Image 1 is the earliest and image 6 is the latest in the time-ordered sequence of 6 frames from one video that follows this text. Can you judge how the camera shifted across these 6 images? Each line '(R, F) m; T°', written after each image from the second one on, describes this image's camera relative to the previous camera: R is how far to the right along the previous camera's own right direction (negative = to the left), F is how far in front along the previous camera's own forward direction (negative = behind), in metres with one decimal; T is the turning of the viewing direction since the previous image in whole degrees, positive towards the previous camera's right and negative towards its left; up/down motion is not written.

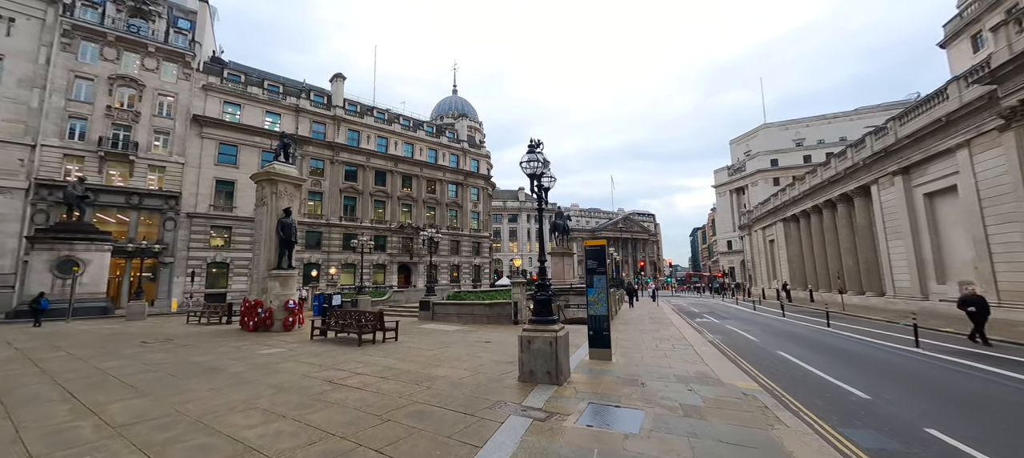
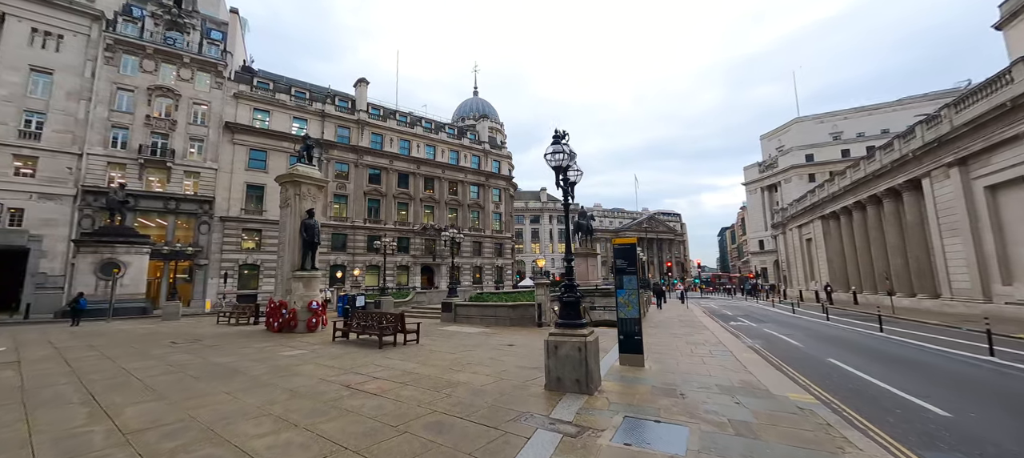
(0.0, +0.4) m; -3°
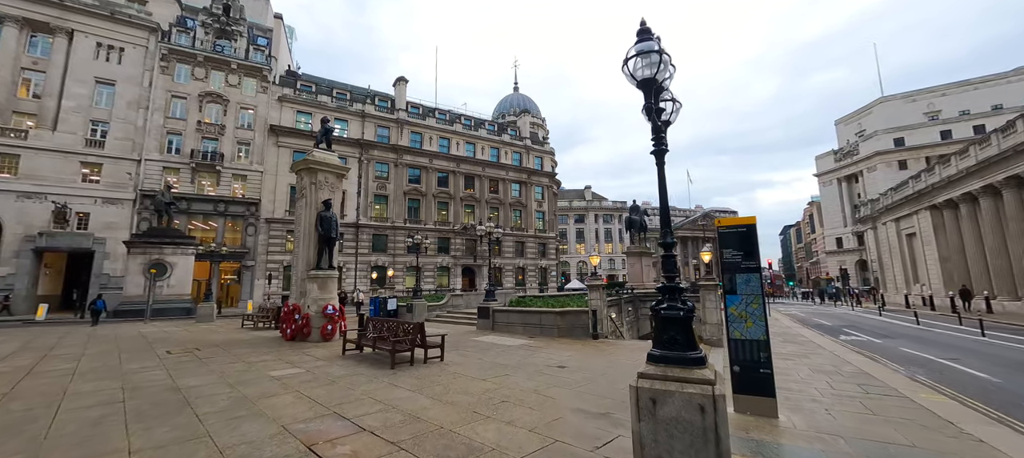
(-0.1, +2.6) m; -6°
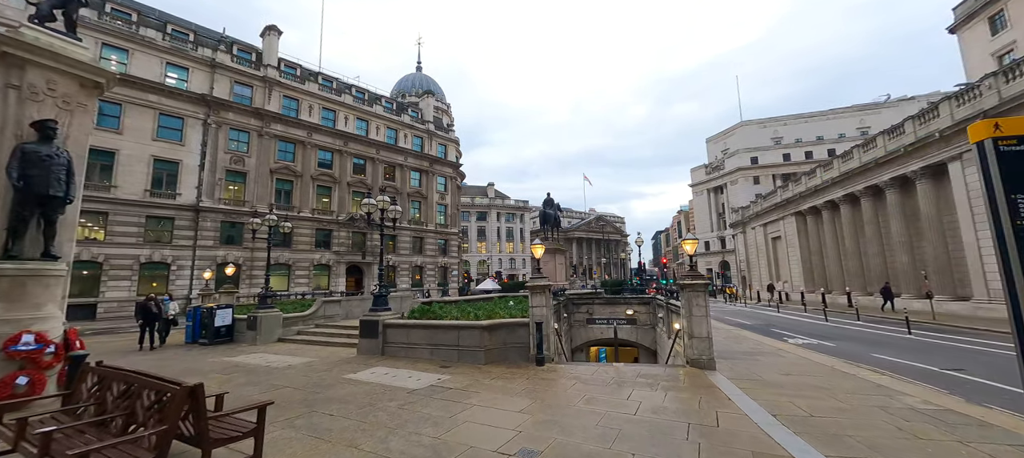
(-0.2, +4.4) m; +16°
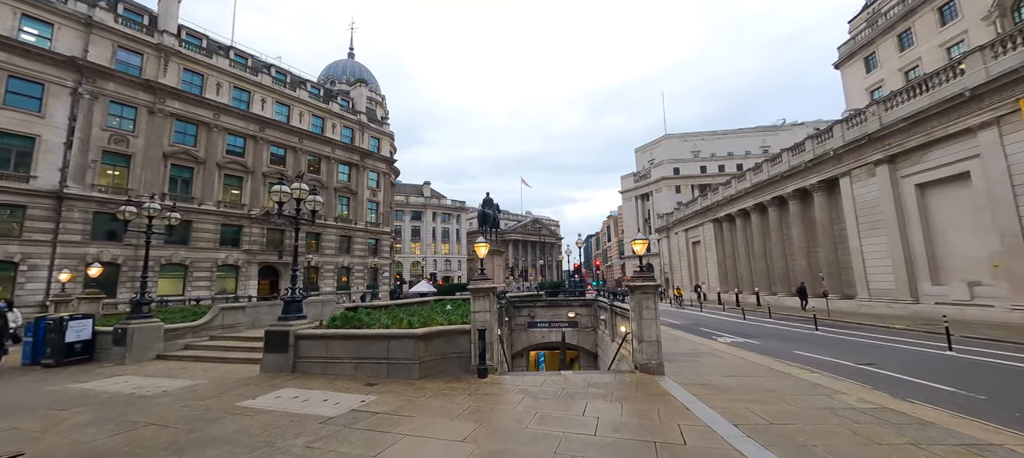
(-0.1, +0.9) m; +10°
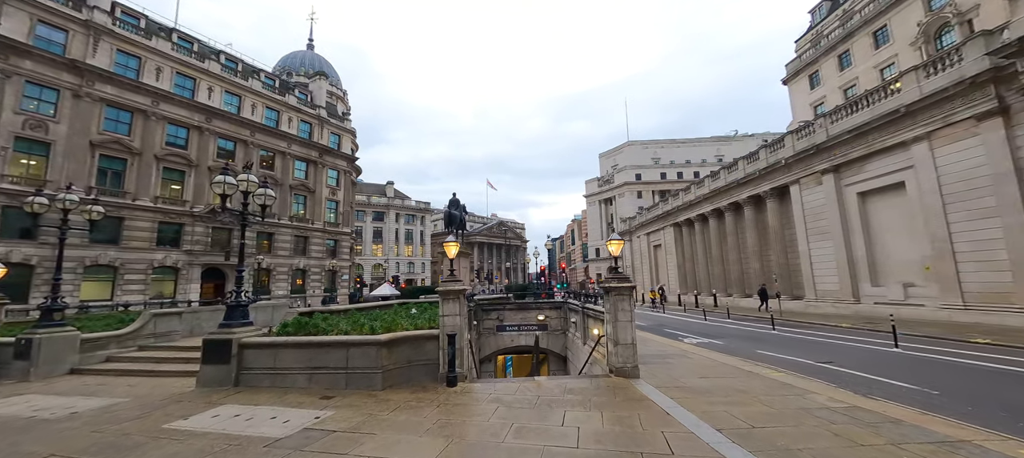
(-0.2, +0.4) m; +5°
